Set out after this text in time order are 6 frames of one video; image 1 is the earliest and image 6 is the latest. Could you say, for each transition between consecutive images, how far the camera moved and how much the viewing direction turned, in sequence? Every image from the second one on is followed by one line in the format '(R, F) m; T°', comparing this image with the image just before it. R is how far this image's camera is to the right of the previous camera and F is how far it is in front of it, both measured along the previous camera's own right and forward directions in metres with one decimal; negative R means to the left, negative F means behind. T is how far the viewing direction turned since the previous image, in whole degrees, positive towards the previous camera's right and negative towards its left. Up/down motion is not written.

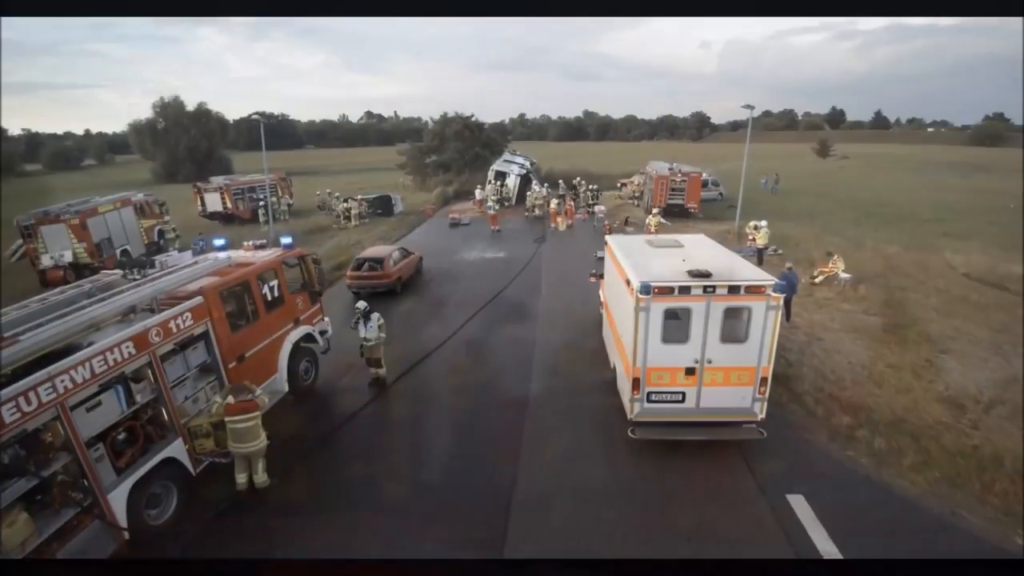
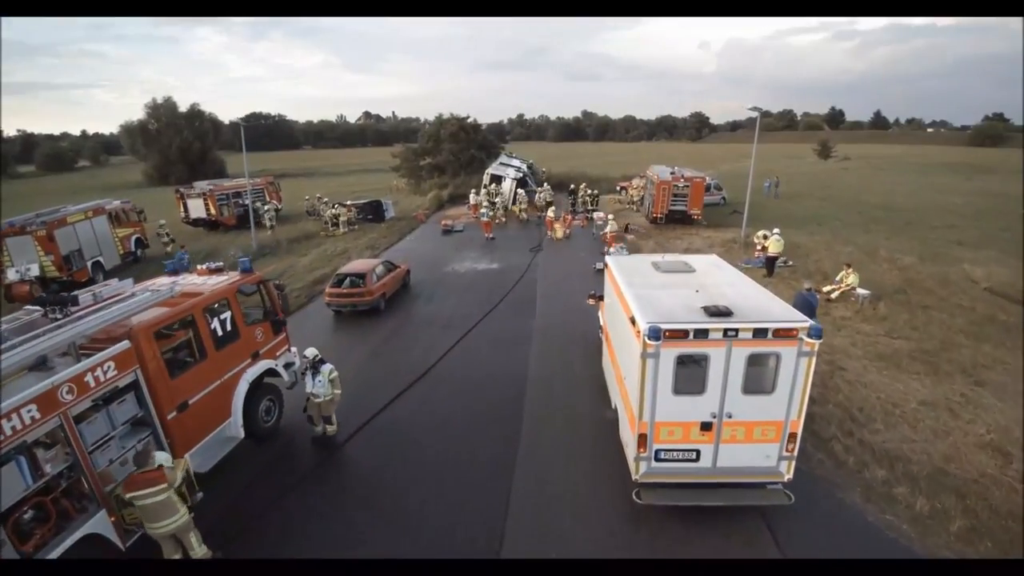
(+0.1, +1.0) m; 0°
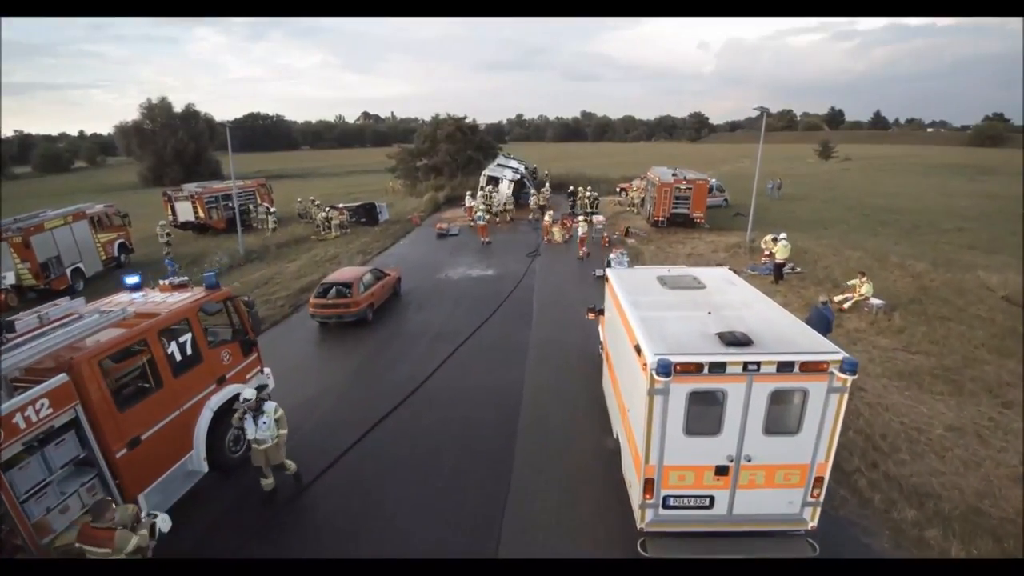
(+0.1, +0.7) m; 0°
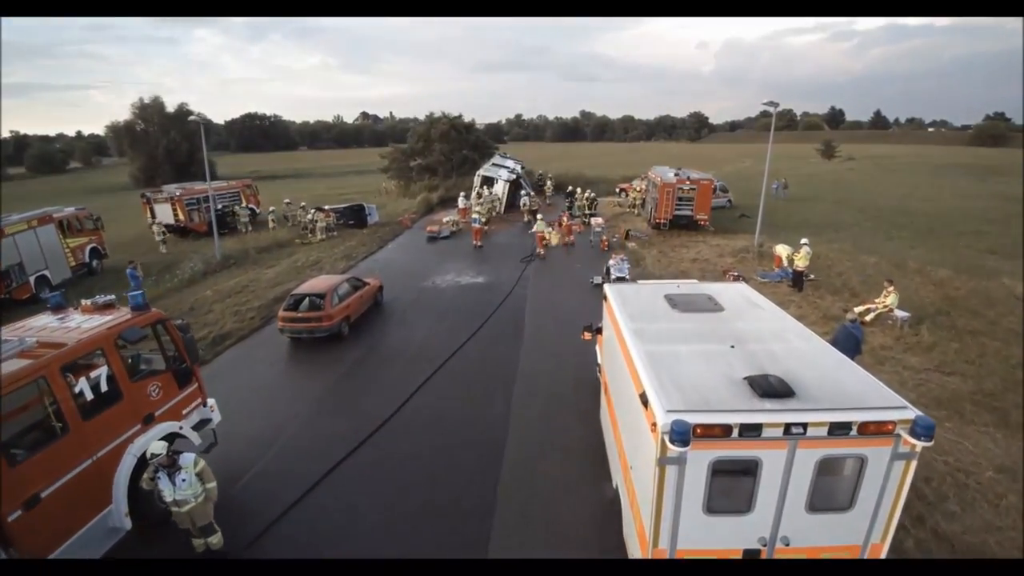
(+0.2, +1.1) m; 0°
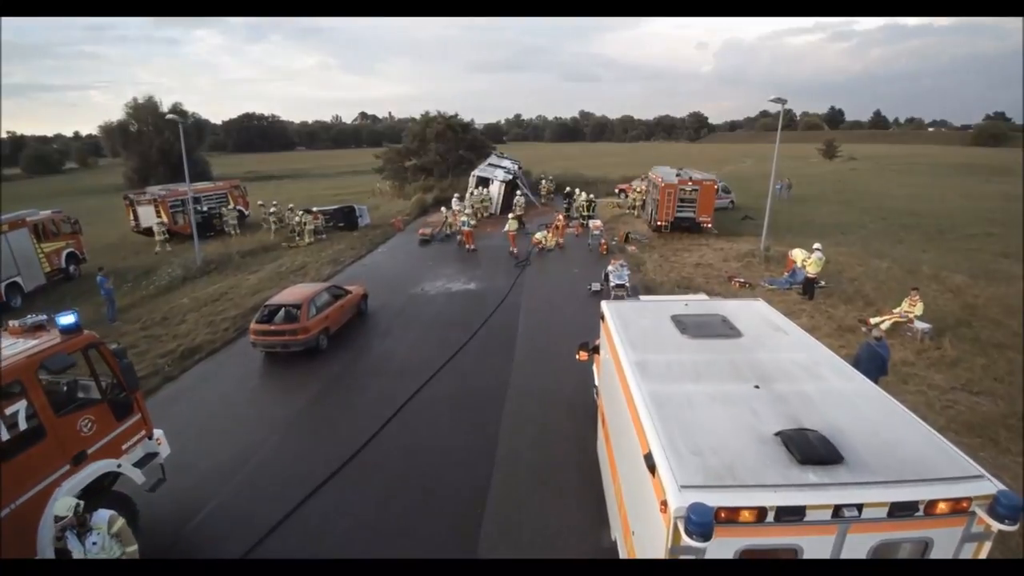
(+0.1, +0.8) m; 0°
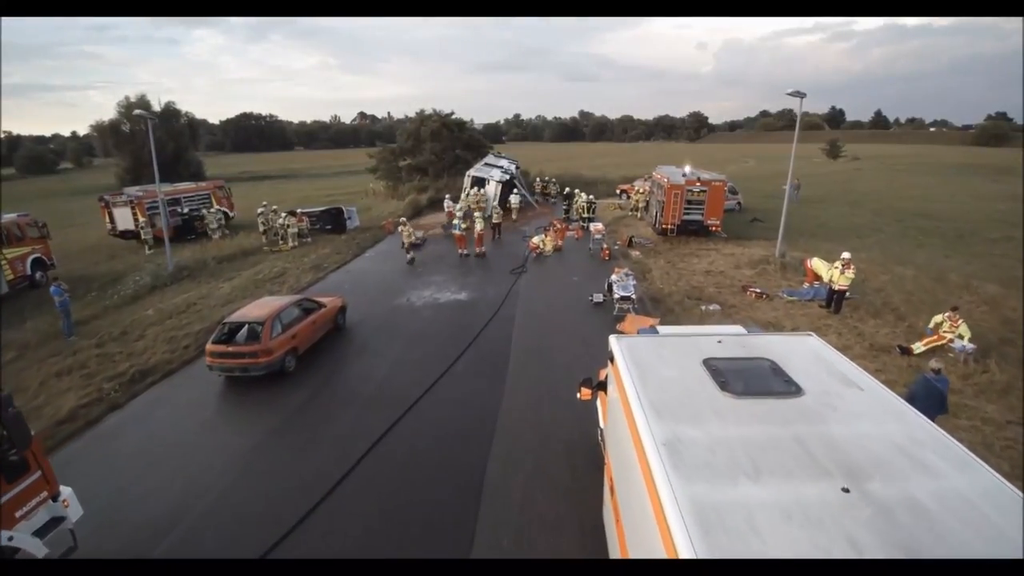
(+0.1, +1.2) m; 0°
